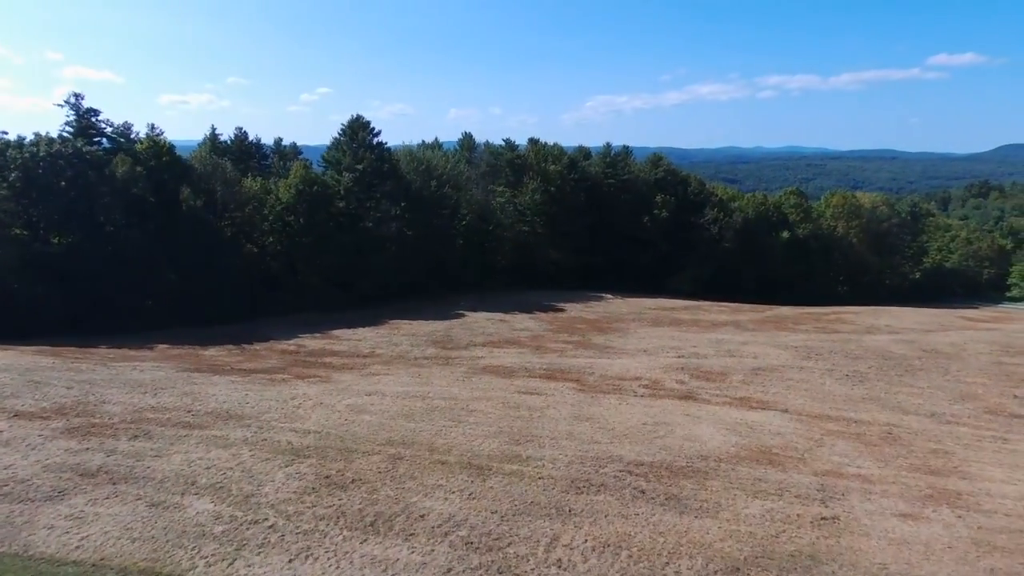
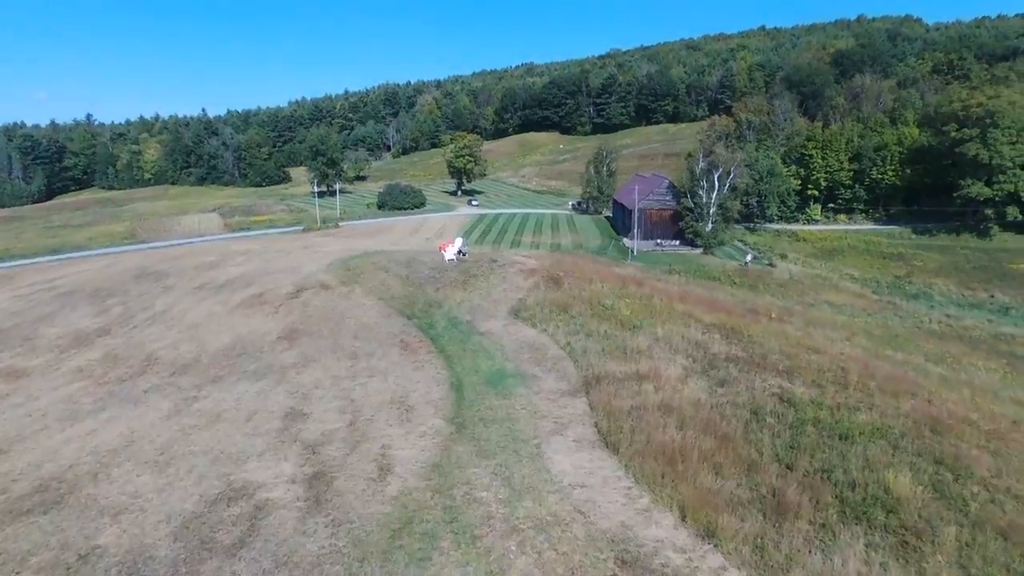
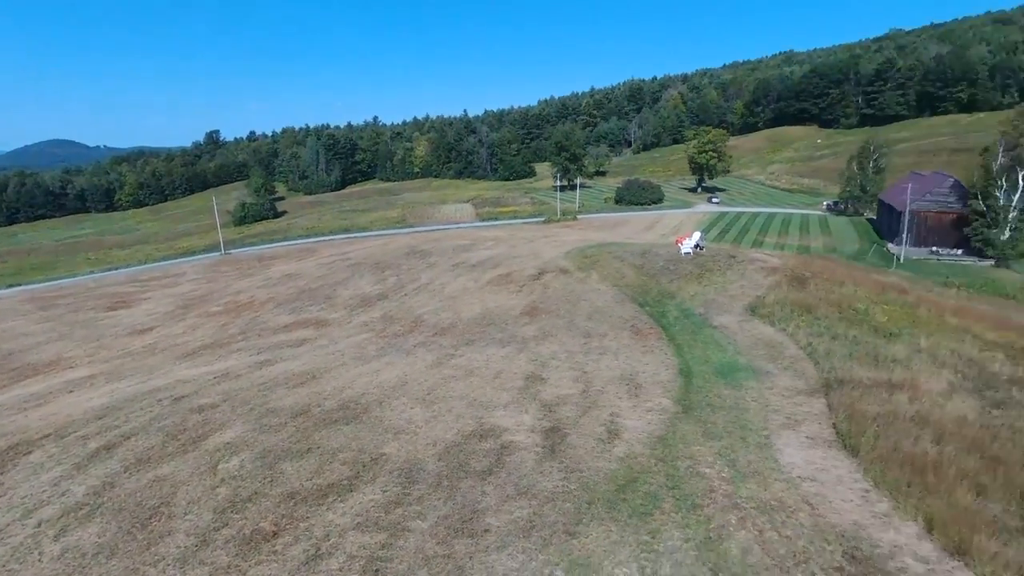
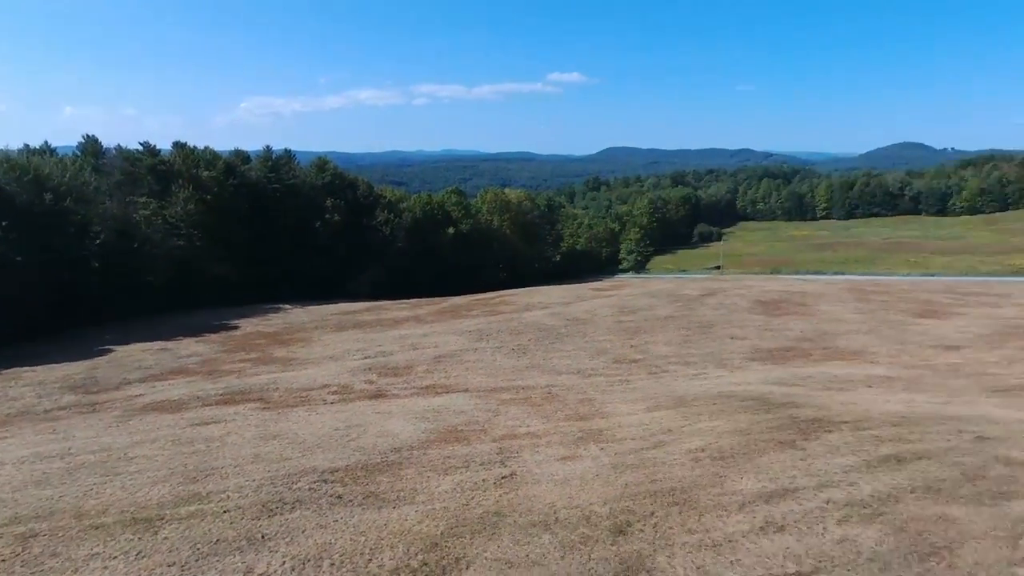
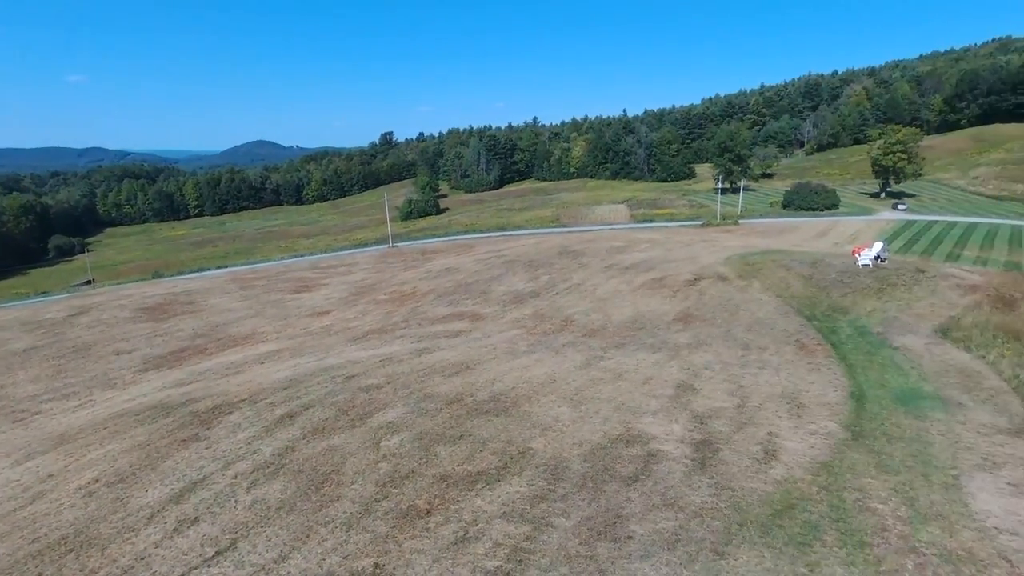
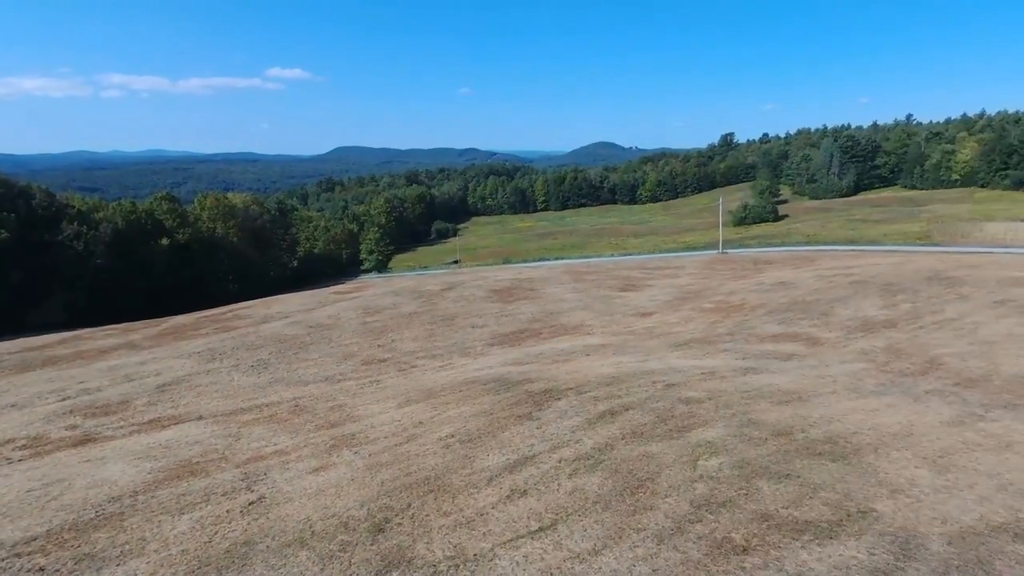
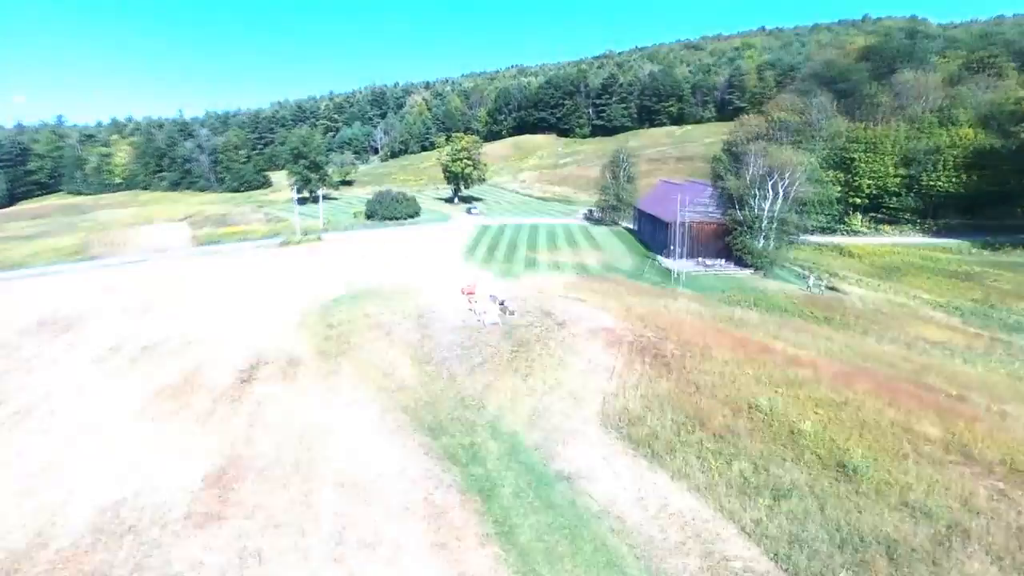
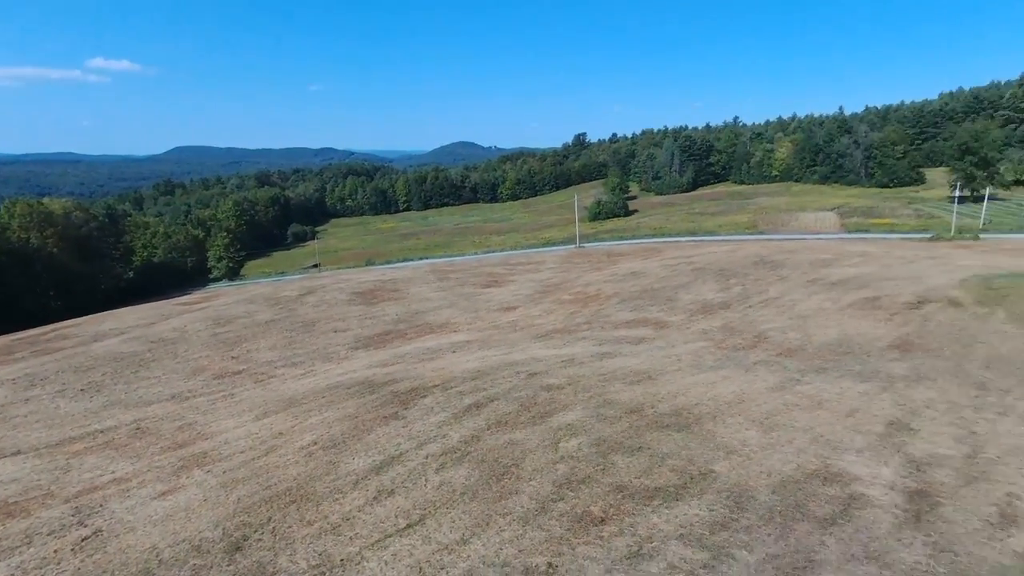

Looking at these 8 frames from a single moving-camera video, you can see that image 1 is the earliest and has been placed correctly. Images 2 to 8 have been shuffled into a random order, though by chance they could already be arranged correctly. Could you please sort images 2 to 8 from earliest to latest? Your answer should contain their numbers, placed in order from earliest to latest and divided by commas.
4, 6, 8, 5, 3, 2, 7
